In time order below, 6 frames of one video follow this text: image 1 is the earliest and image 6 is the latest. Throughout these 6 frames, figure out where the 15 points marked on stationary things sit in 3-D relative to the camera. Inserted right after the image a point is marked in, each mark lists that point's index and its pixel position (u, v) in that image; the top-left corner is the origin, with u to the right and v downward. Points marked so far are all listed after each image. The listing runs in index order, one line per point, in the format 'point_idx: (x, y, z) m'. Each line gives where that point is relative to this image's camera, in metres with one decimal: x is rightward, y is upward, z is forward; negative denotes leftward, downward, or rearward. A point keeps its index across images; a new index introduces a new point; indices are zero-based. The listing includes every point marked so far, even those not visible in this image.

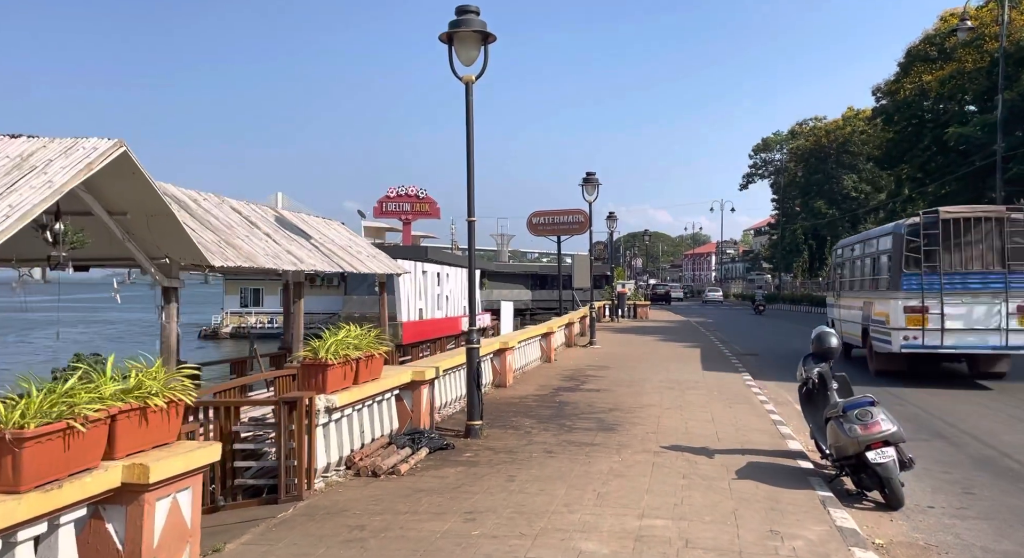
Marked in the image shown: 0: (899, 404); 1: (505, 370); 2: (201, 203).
0: (+5.8, -1.9, +12.6) m
1: (-0.1, -1.5, +13.7) m
2: (-3.1, +0.8, +8.4) m
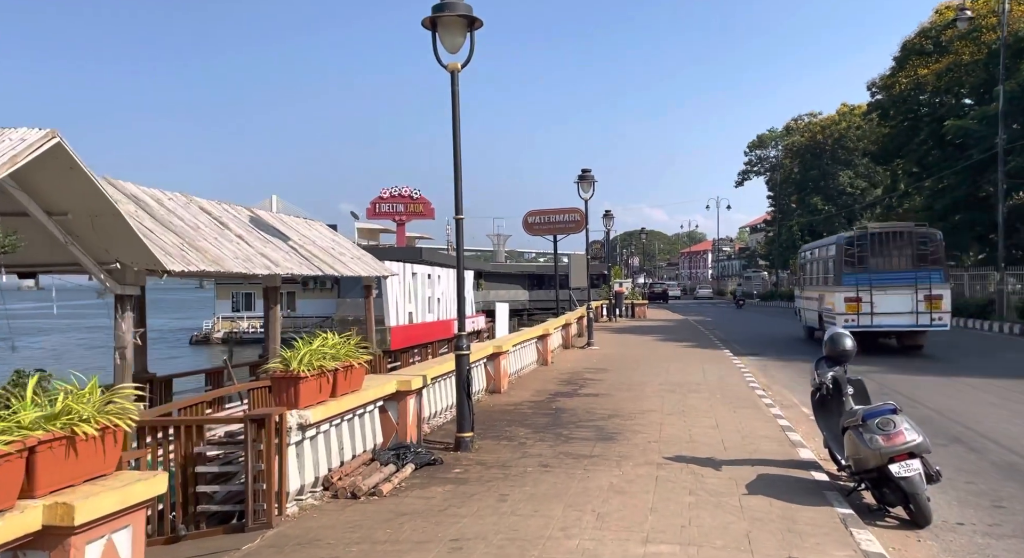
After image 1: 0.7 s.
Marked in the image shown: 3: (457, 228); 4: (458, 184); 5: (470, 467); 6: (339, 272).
0: (+5.7, -1.8, +12.0) m
1: (-0.2, -1.5, +13.1) m
2: (-3.2, +0.7, +7.8) m
3: (-0.6, +0.6, +8.7) m
4: (-0.6, +1.0, +8.7) m
5: (-0.4, -1.8, +7.9) m
6: (-2.0, +0.1, +9.8) m
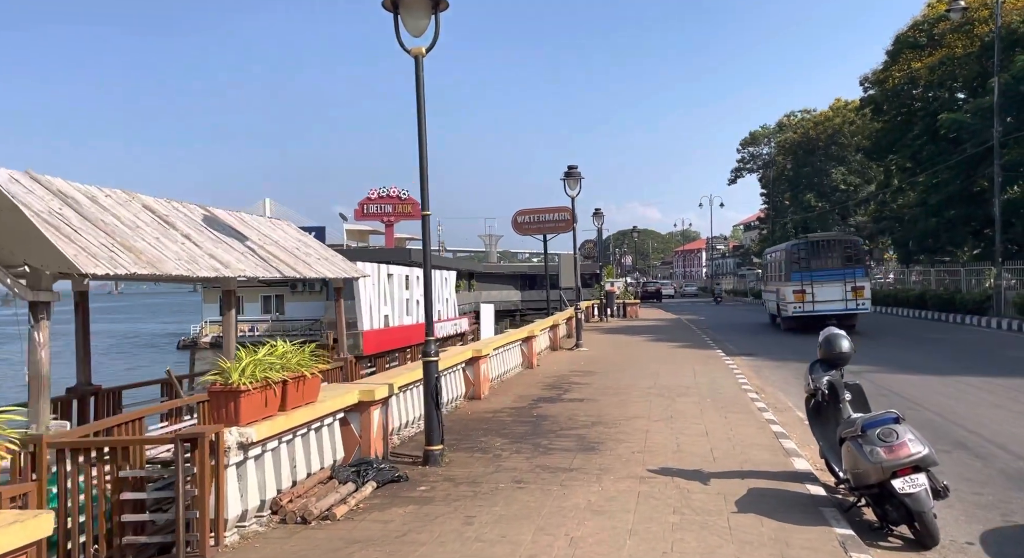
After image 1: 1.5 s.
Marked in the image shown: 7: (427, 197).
0: (+5.5, -1.8, +11.5) m
1: (-0.5, -1.5, +12.5) m
2: (-3.5, +0.7, +7.2) m
3: (-0.8, +0.5, +8.1) m
4: (-0.8, +1.0, +8.1) m
5: (-0.6, -1.8, +7.3) m
6: (-2.3, 0.0, +9.2) m
7: (-0.8, +0.8, +8.1) m
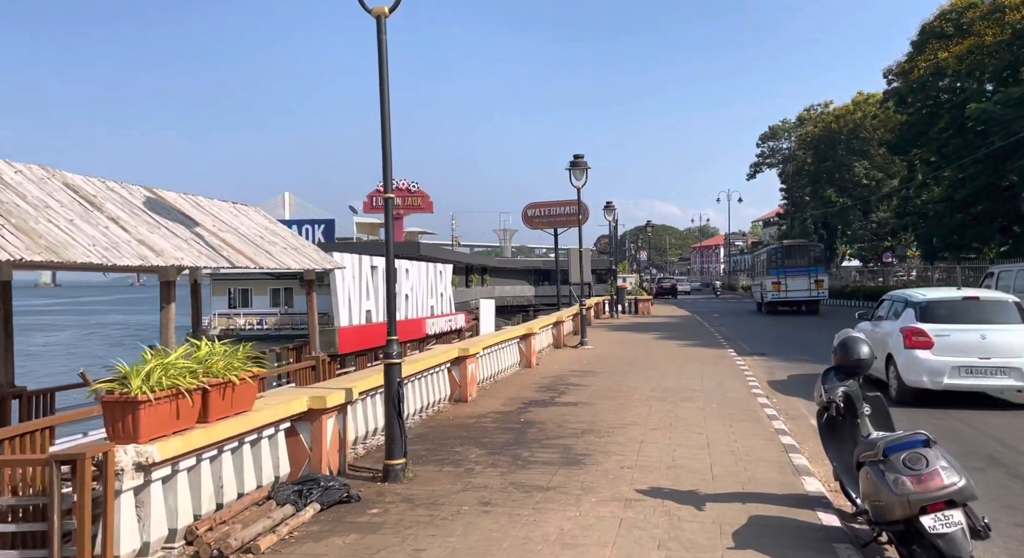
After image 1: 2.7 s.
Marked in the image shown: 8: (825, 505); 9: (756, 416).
0: (+5.3, -1.7, +10.4) m
1: (-0.6, -1.4, +11.6) m
2: (-3.7, +0.8, +6.3) m
3: (-1.1, +0.6, +7.2) m
4: (-1.1, +1.0, +7.1) m
5: (-0.9, -1.7, +6.4) m
6: (-2.5, +0.1, +8.3) m
7: (-1.0, +0.9, +7.2) m
8: (+2.4, -1.7, +6.3) m
9: (+3.1, -1.7, +10.5) m
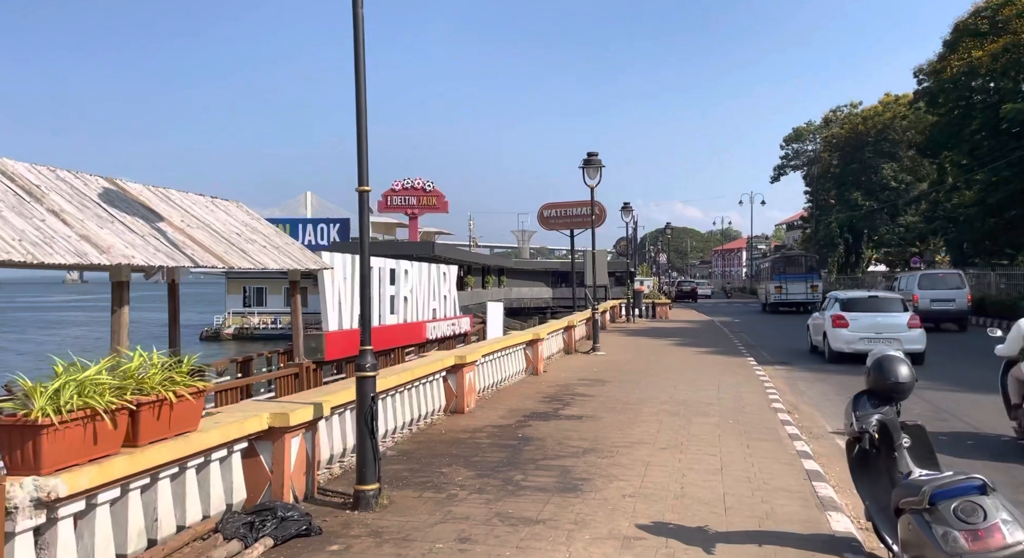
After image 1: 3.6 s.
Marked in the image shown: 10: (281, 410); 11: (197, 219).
0: (+5.3, -1.8, +9.5) m
1: (-0.6, -1.5, +10.8) m
2: (-3.8, +0.8, +5.6) m
3: (-1.1, +0.6, +6.4) m
4: (-1.1, +1.0, +6.4) m
5: (-1.0, -1.7, +5.6) m
6: (-2.6, +0.1, +7.6) m
7: (-1.1, +0.9, +6.4) m
8: (+2.2, -1.8, +5.5) m
9: (+3.0, -1.8, +9.6) m
10: (-1.7, -1.0, +6.1) m
11: (-3.1, +0.6, +8.3) m
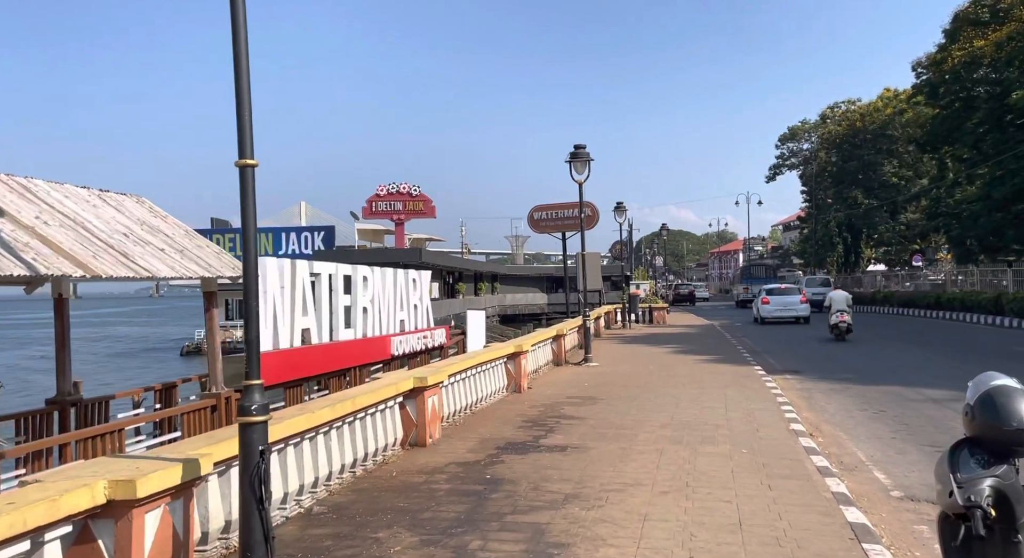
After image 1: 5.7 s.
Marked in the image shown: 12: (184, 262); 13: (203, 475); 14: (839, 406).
0: (+5.0, -1.8, +7.7) m
1: (-0.9, -1.5, +9.1) m
2: (-4.2, +0.7, +3.9) m
3: (-1.5, +0.5, +4.7) m
4: (-1.5, +1.0, +4.6) m
5: (-1.3, -1.8, +3.8) m
6: (-2.9, 0.0, +5.8) m
7: (-1.5, +0.8, +4.7) m
8: (+1.9, -1.7, +3.7) m
9: (+2.7, -1.8, +7.9) m
10: (-2.0, -1.0, +4.4) m
11: (-3.5, +0.5, +6.5) m
12: (-2.8, +0.2, +7.3) m
13: (-1.8, -1.1, +4.8) m
14: (+4.8, -1.9, +12.2) m
